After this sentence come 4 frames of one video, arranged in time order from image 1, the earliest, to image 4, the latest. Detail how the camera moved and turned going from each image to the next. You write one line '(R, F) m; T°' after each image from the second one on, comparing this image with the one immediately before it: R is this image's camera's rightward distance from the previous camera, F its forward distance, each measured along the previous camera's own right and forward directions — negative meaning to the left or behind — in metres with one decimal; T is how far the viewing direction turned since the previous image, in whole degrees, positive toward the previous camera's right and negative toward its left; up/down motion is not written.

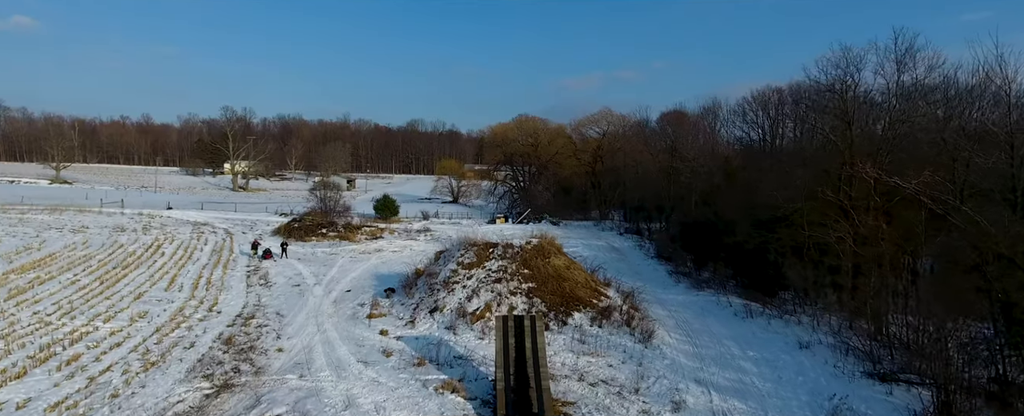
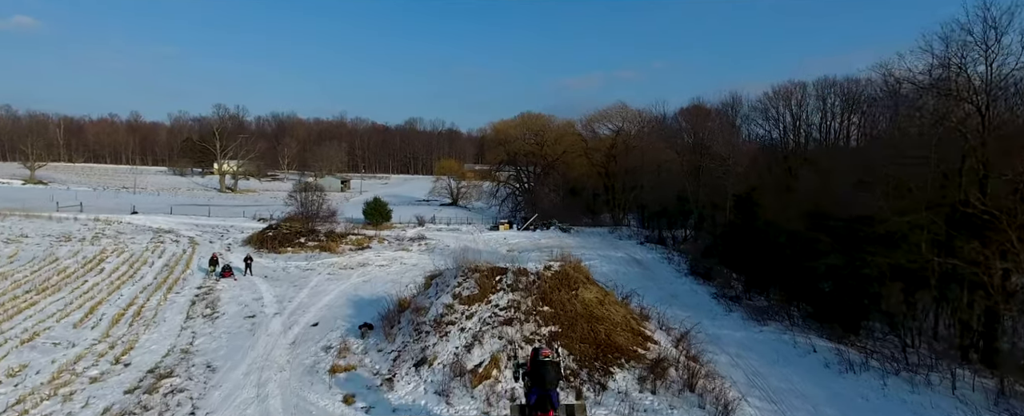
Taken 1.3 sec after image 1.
(-0.3, +4.3) m; 0°
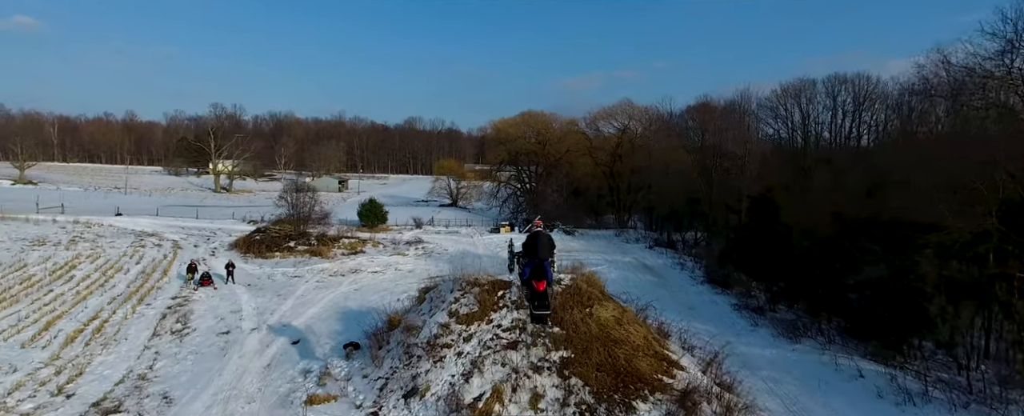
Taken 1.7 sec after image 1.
(-0.1, +1.6) m; 0°
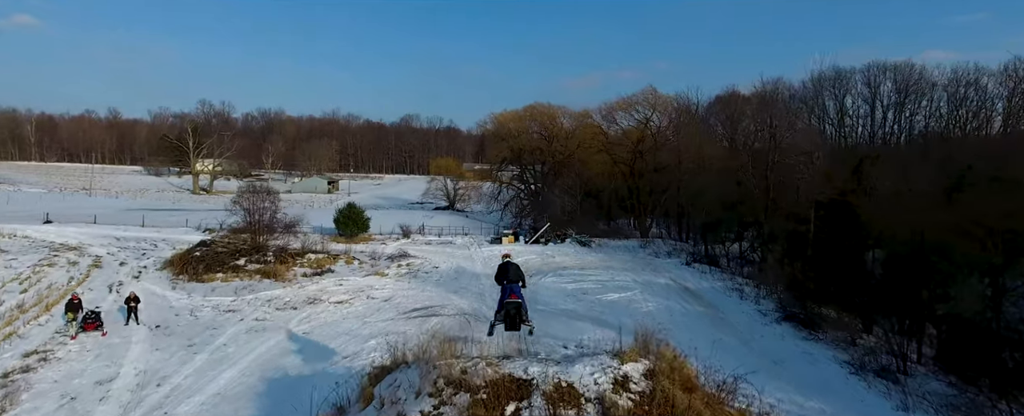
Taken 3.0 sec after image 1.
(-0.2, +5.7) m; 0°
